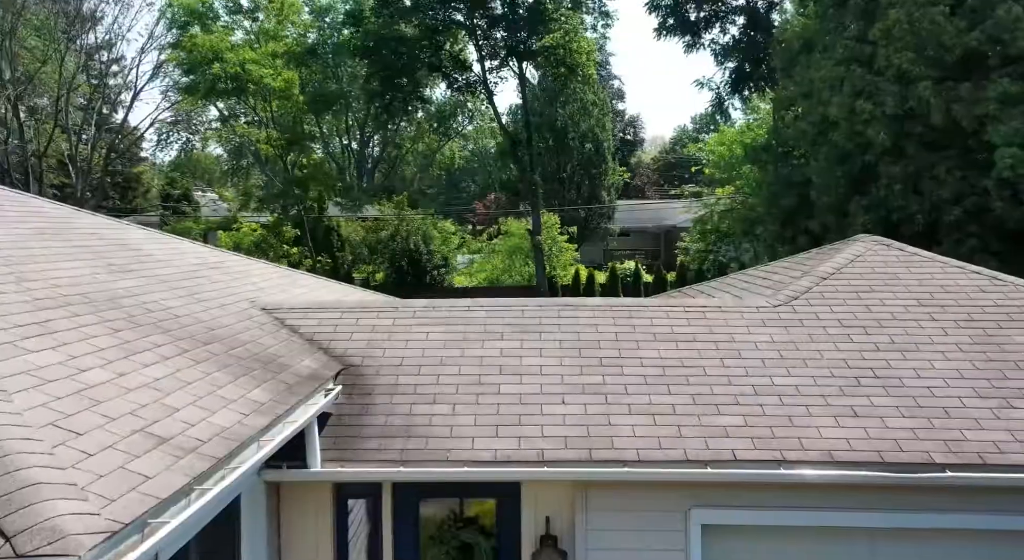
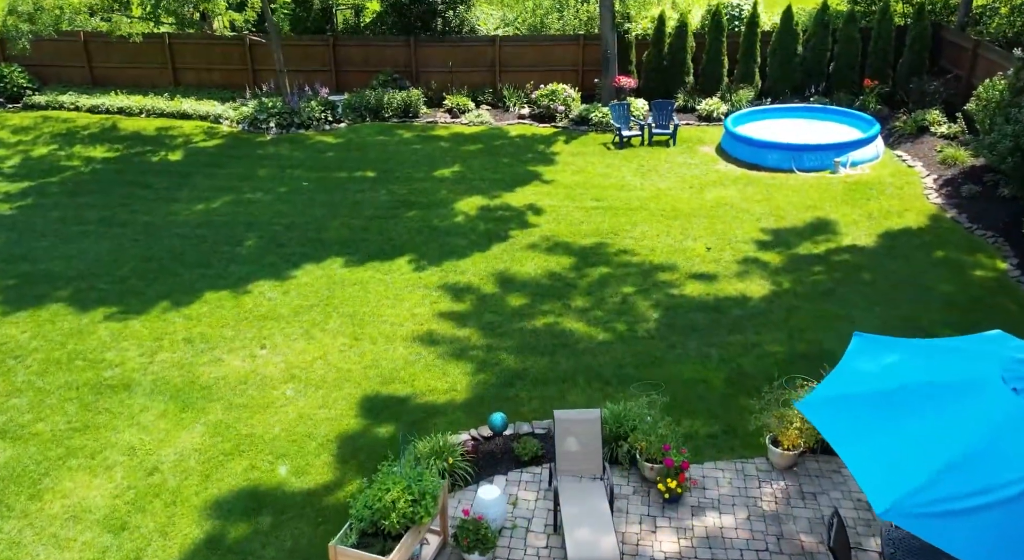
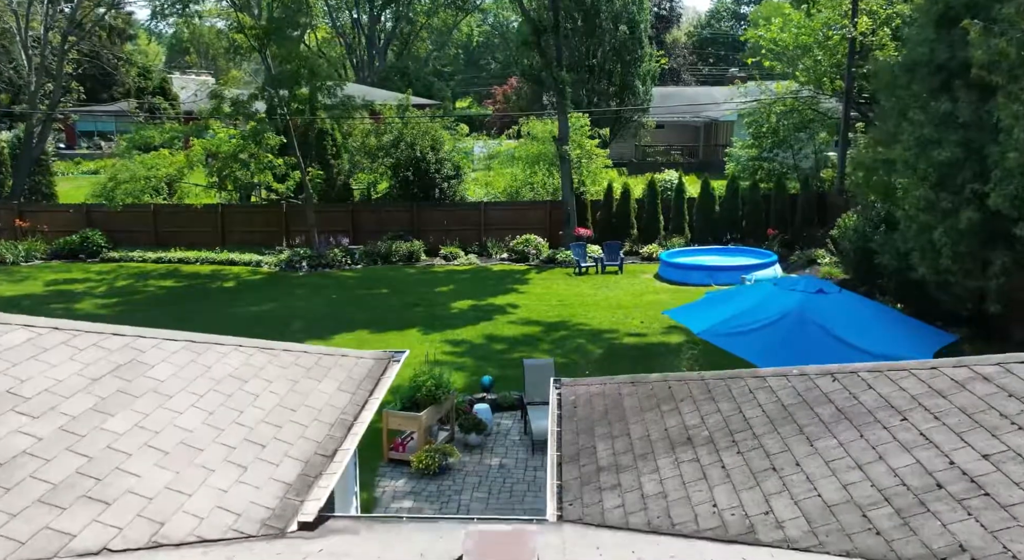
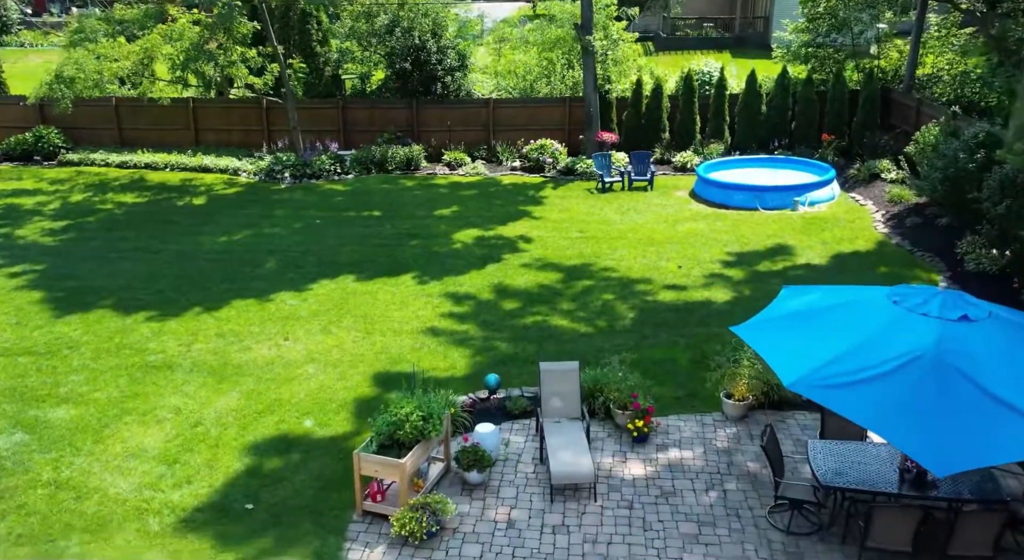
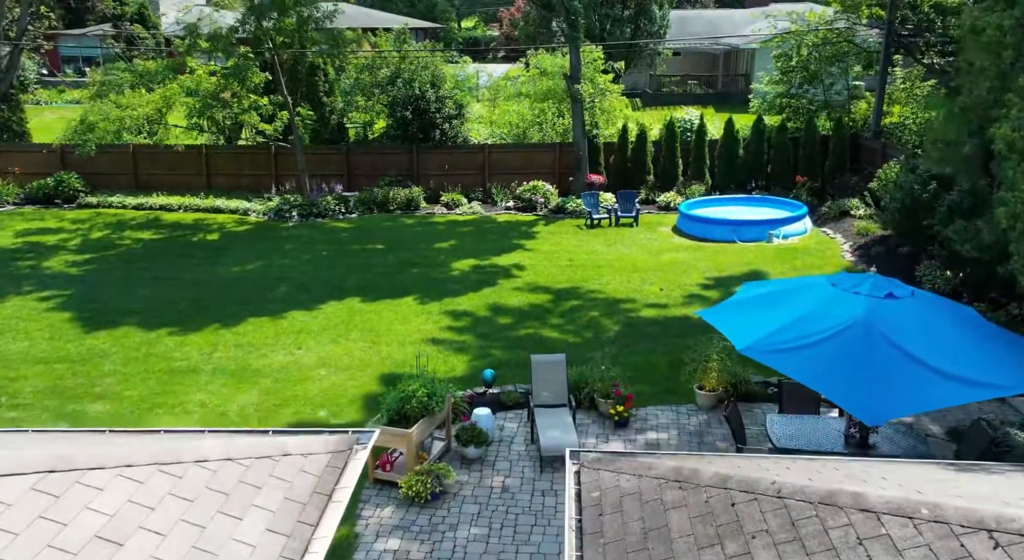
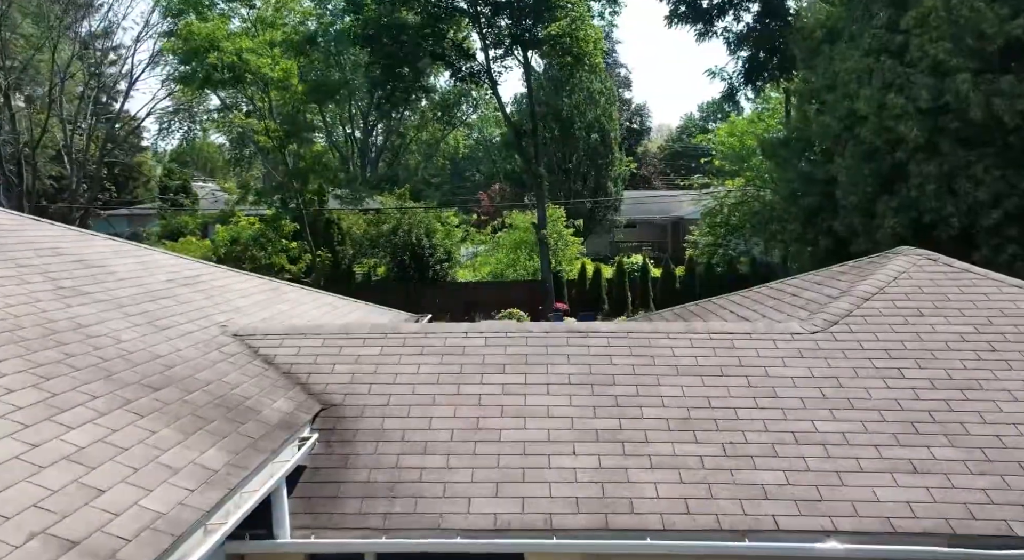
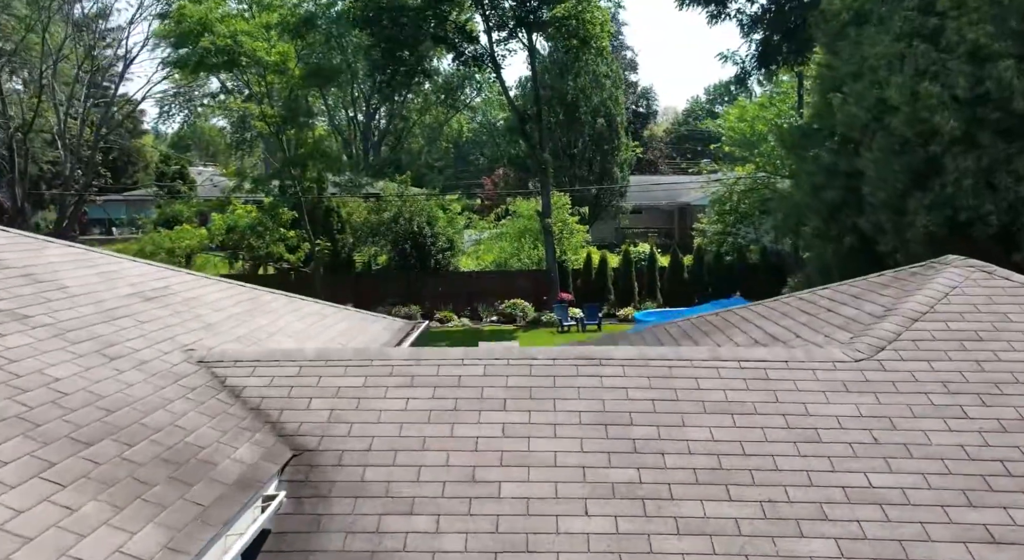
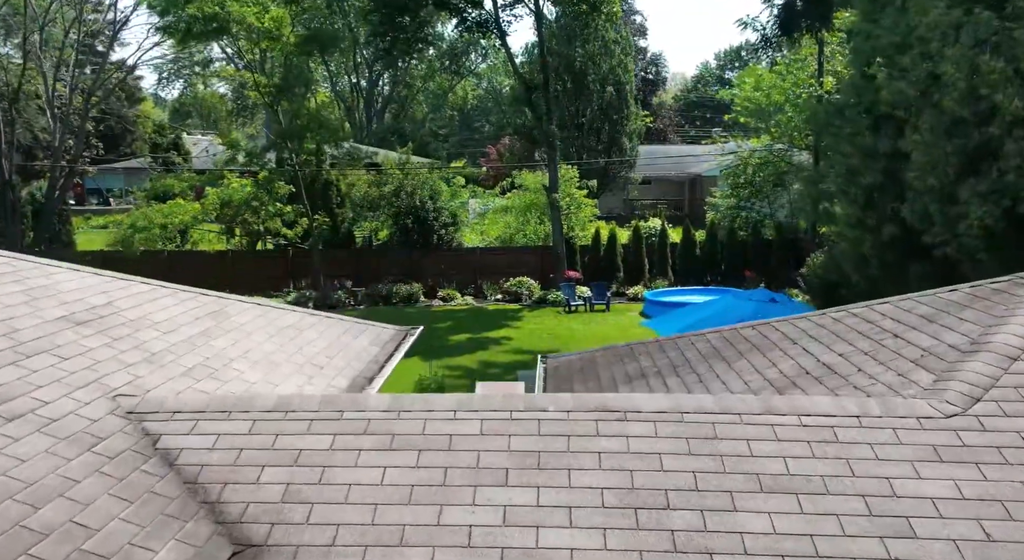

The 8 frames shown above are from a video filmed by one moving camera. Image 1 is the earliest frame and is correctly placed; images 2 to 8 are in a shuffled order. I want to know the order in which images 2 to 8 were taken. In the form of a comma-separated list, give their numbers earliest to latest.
6, 7, 8, 3, 5, 4, 2
